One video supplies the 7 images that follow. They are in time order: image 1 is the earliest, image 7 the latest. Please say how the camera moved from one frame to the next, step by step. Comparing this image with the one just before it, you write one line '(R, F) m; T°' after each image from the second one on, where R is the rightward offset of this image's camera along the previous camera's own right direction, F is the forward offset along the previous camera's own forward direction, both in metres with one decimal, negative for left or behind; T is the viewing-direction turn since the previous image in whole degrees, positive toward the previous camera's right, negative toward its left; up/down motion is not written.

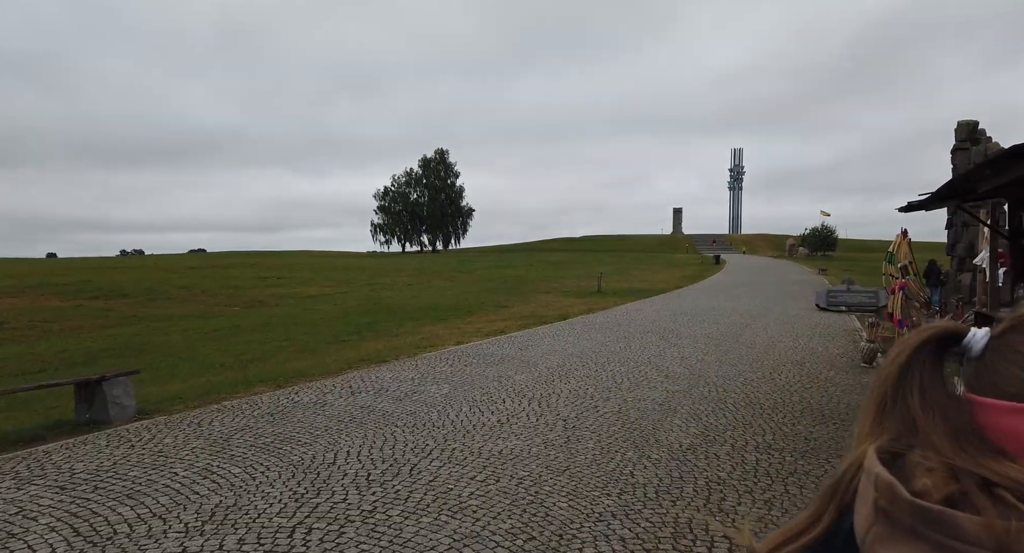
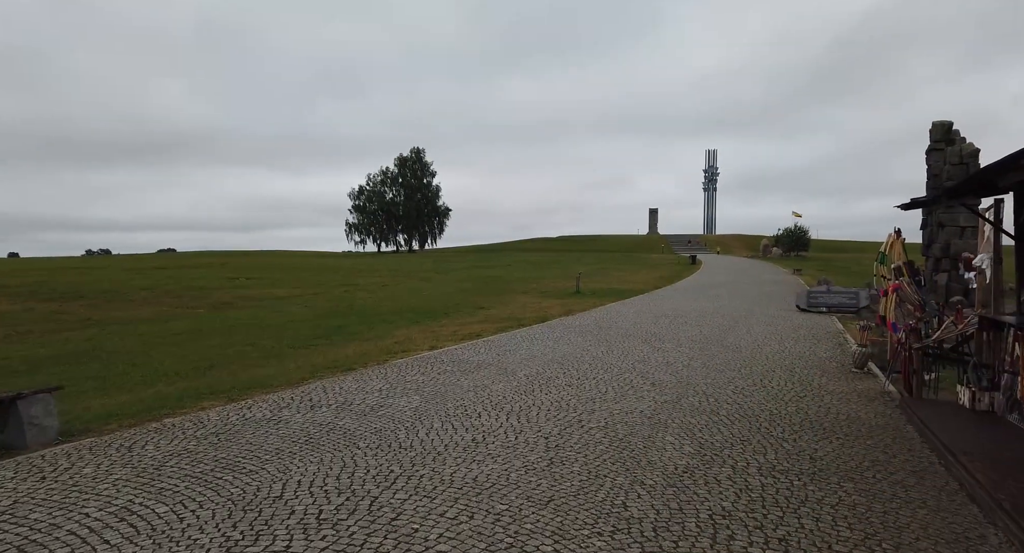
(0.0, +0.7) m; +2°
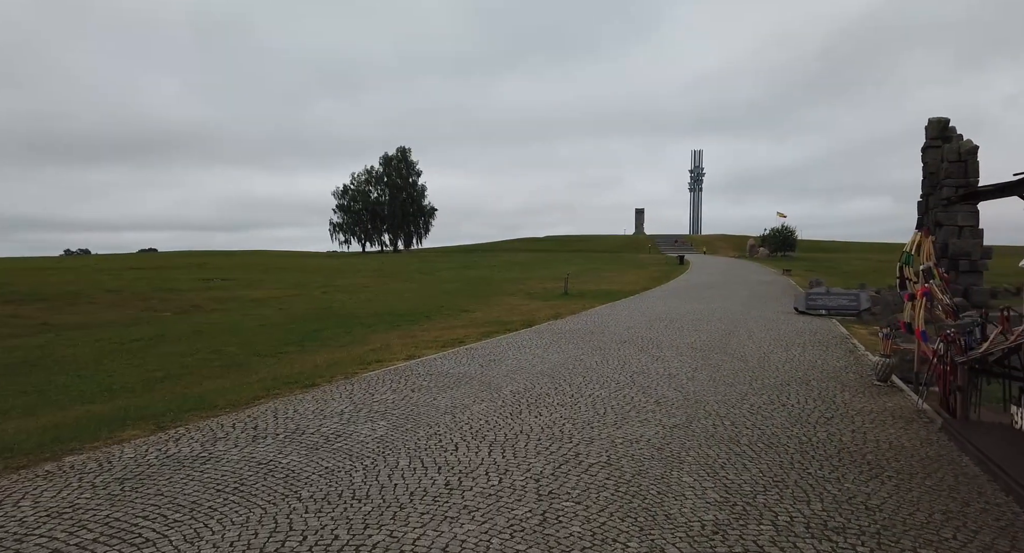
(0.0, +1.3) m; +1°
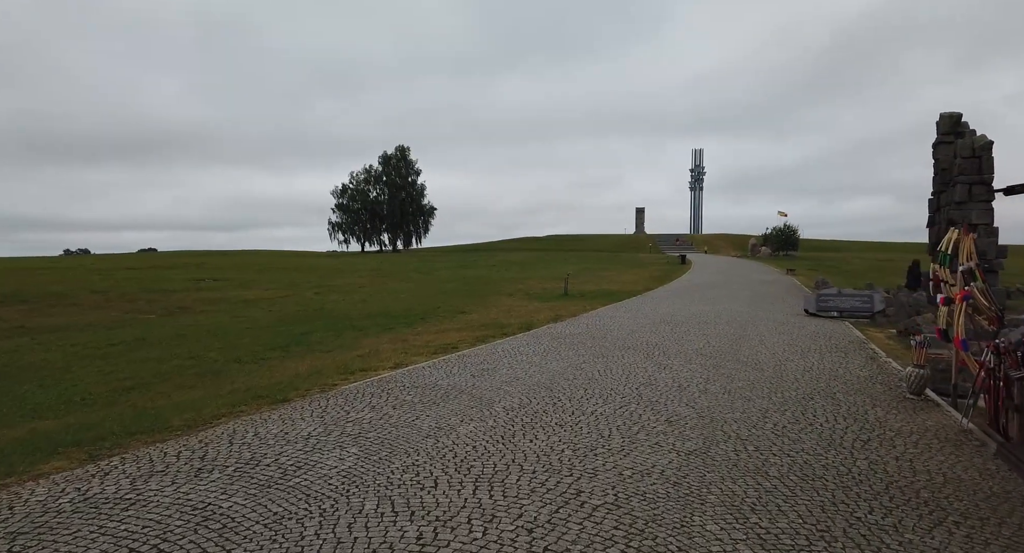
(+0.1, +1.0) m; 0°
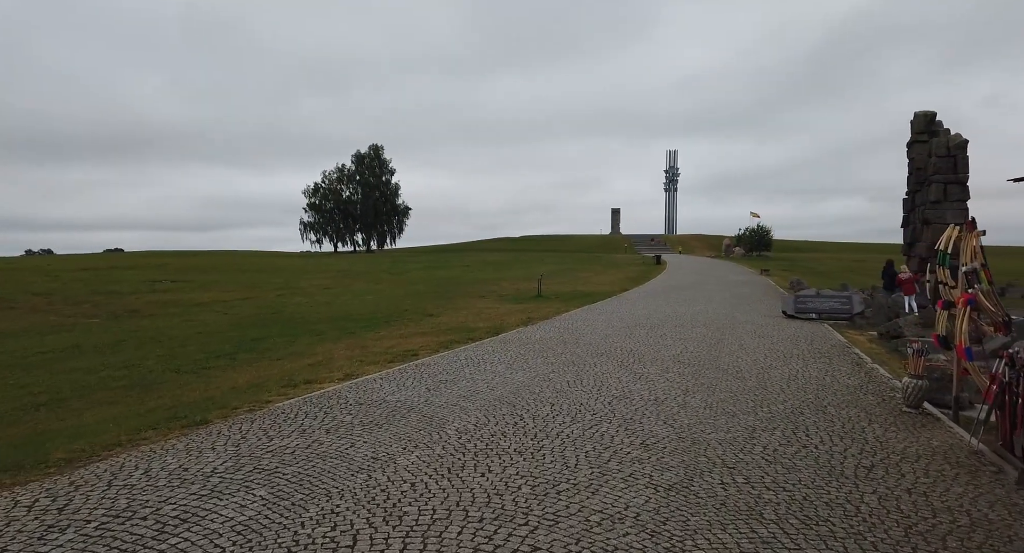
(+0.3, +1.1) m; +2°
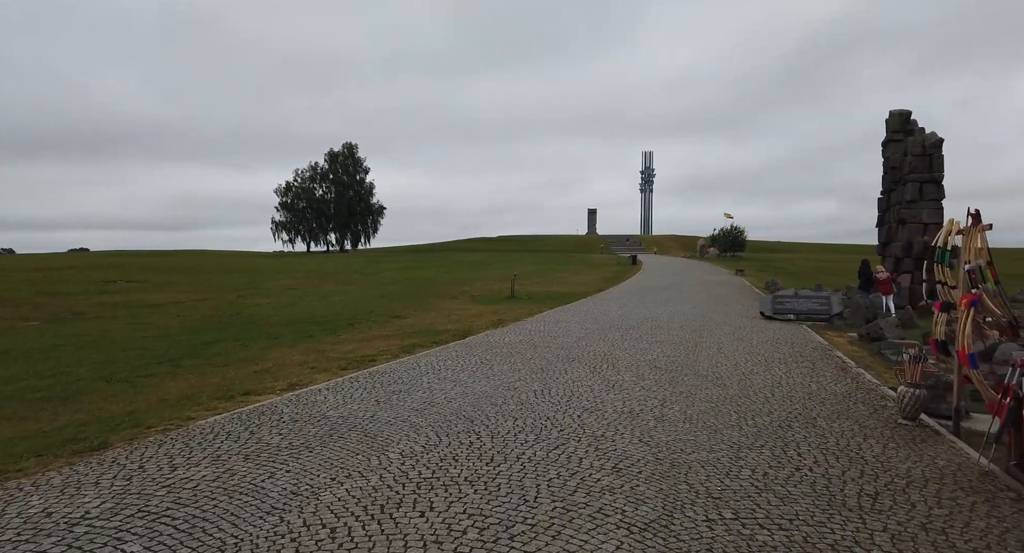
(+0.2, +0.9) m; +2°
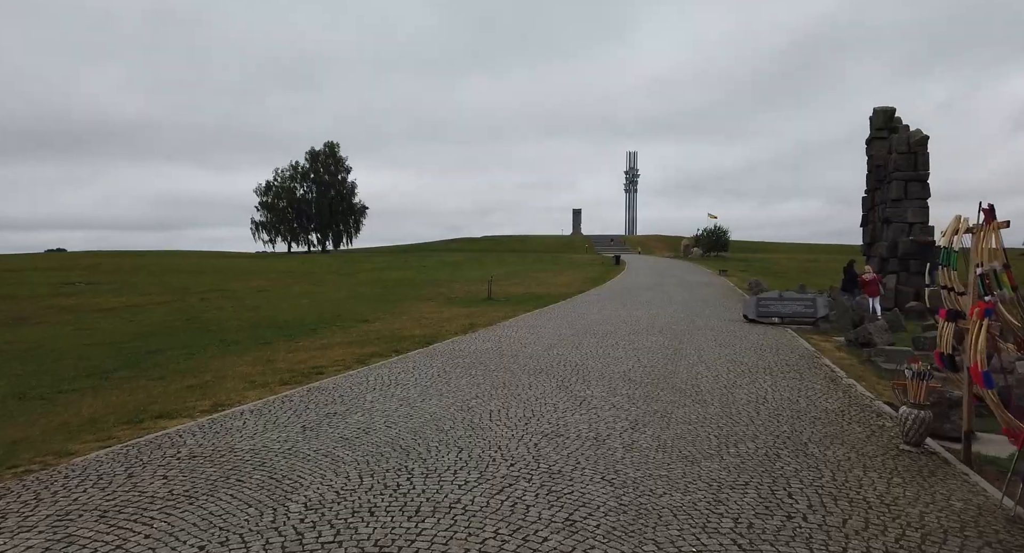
(+0.5, +1.1) m; +1°
